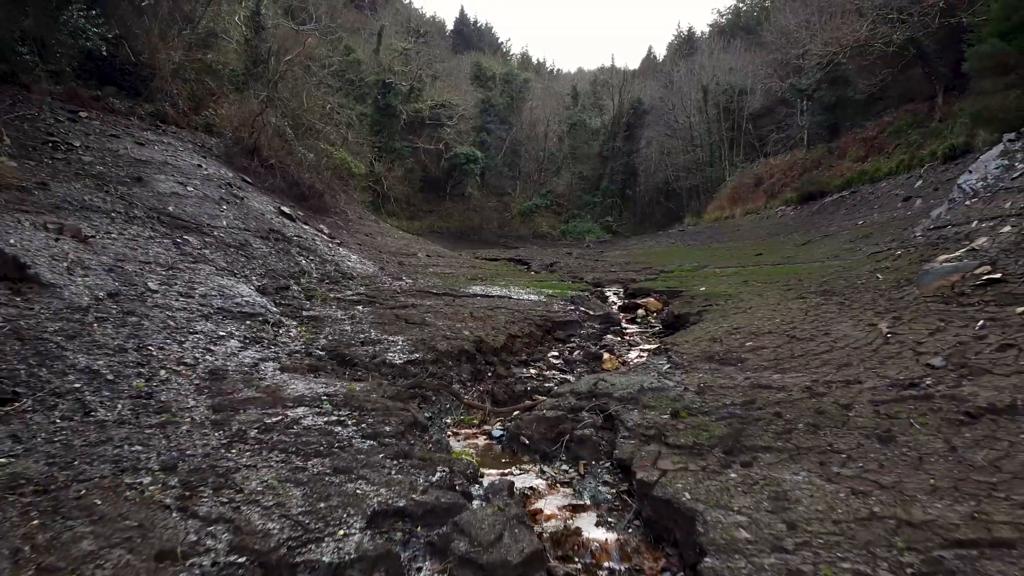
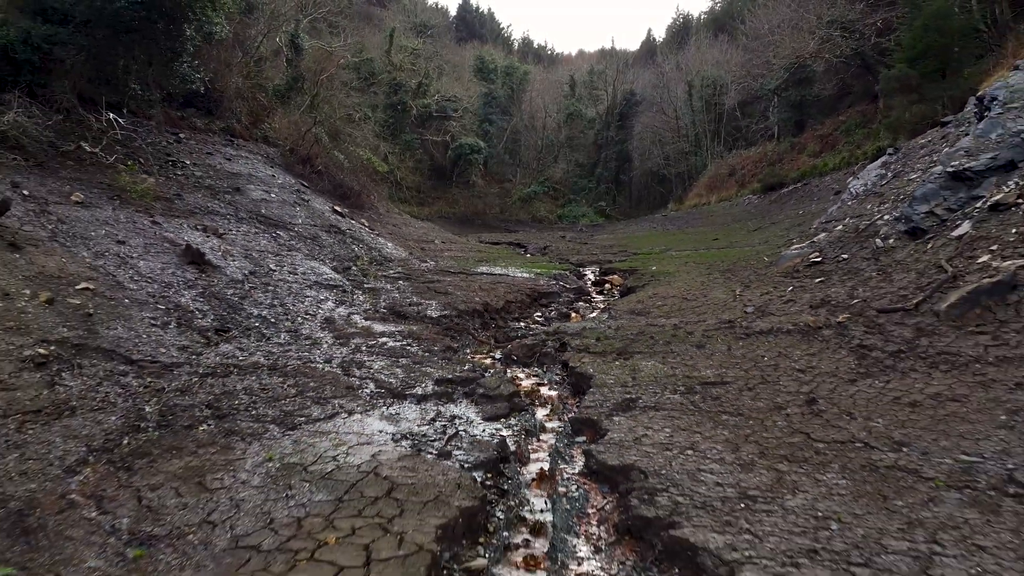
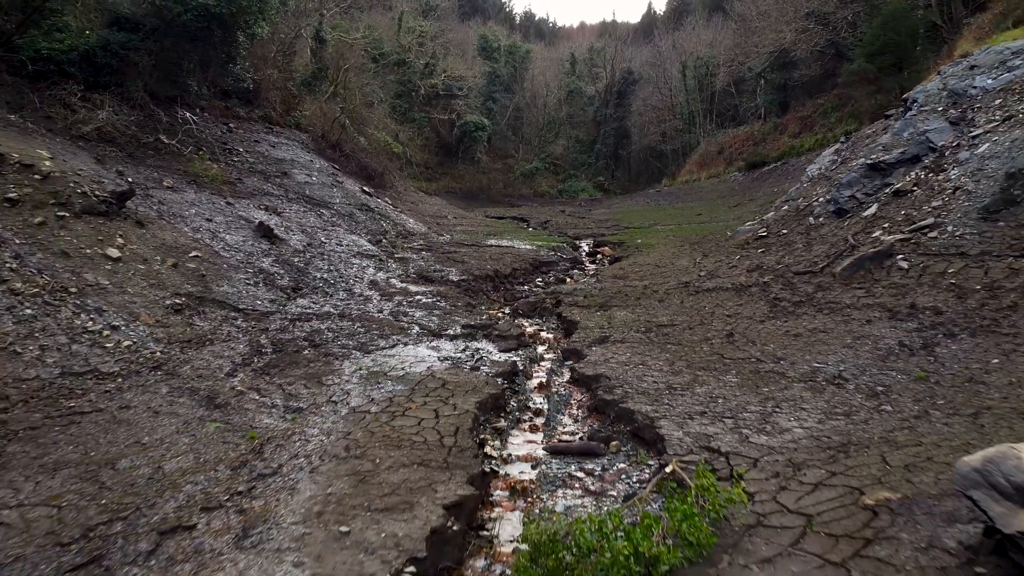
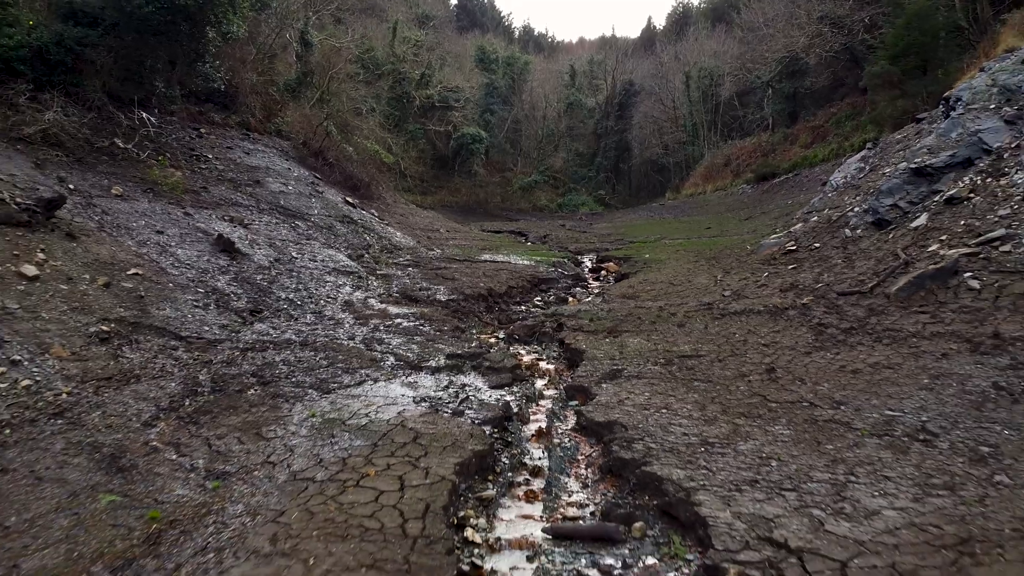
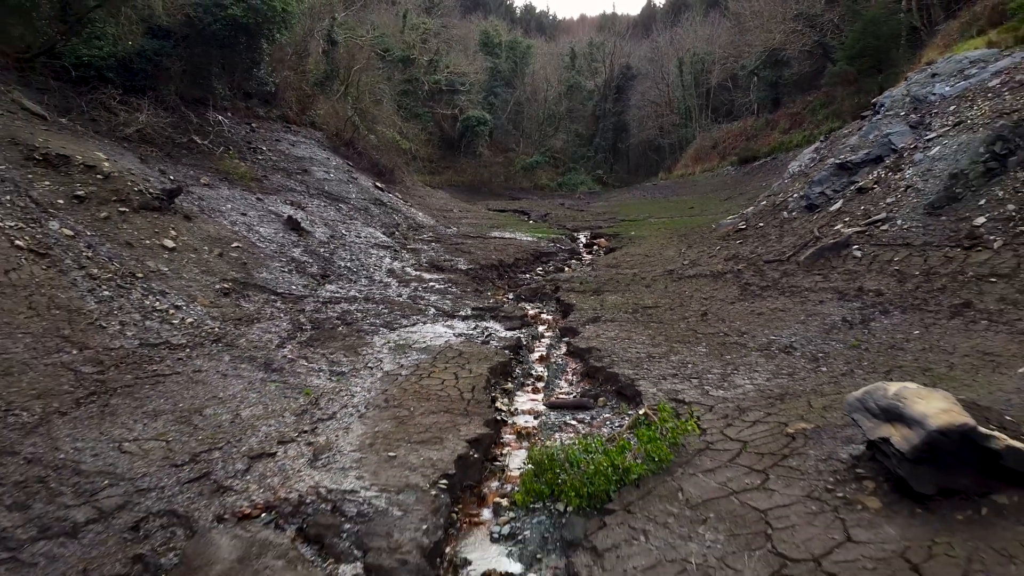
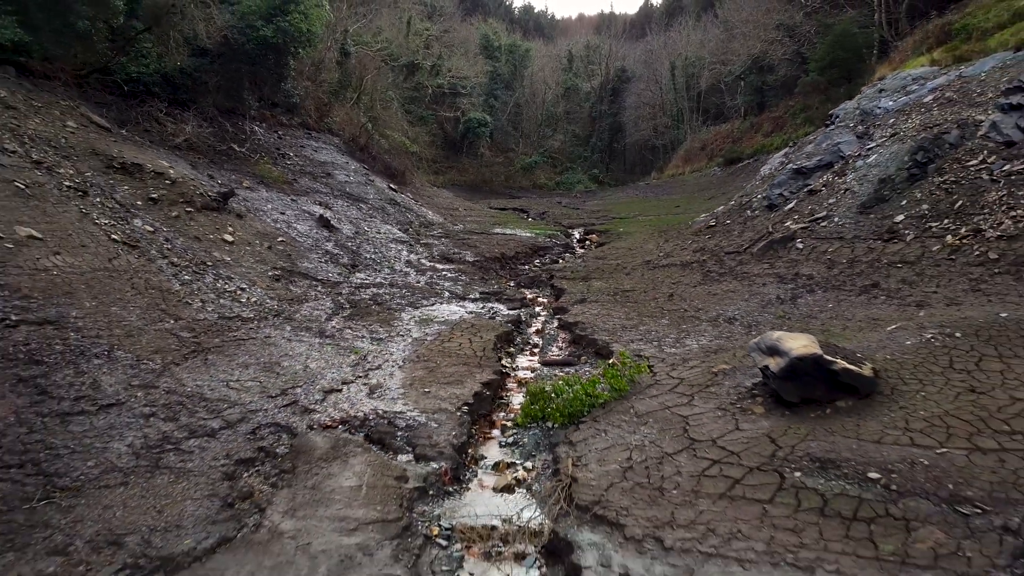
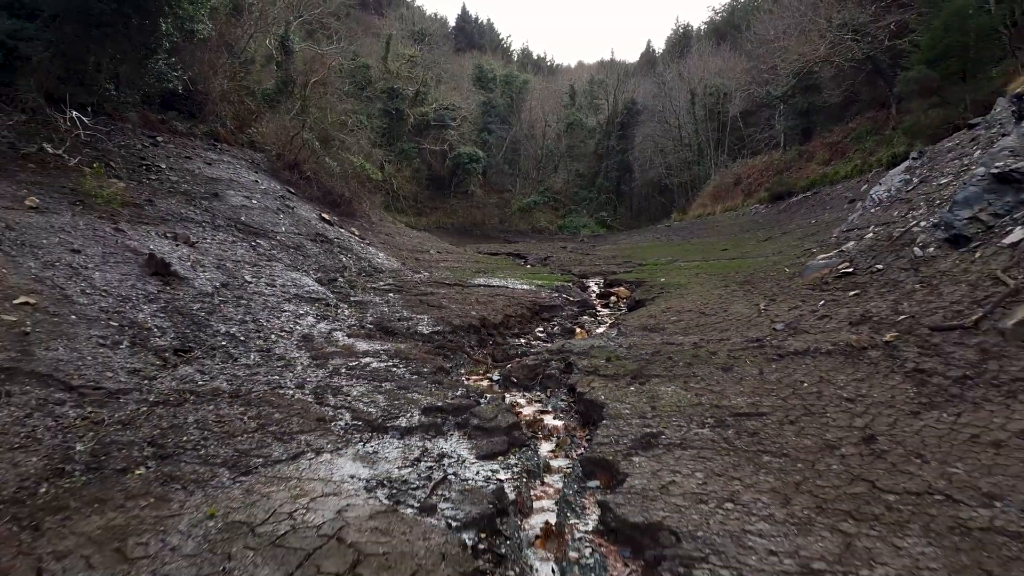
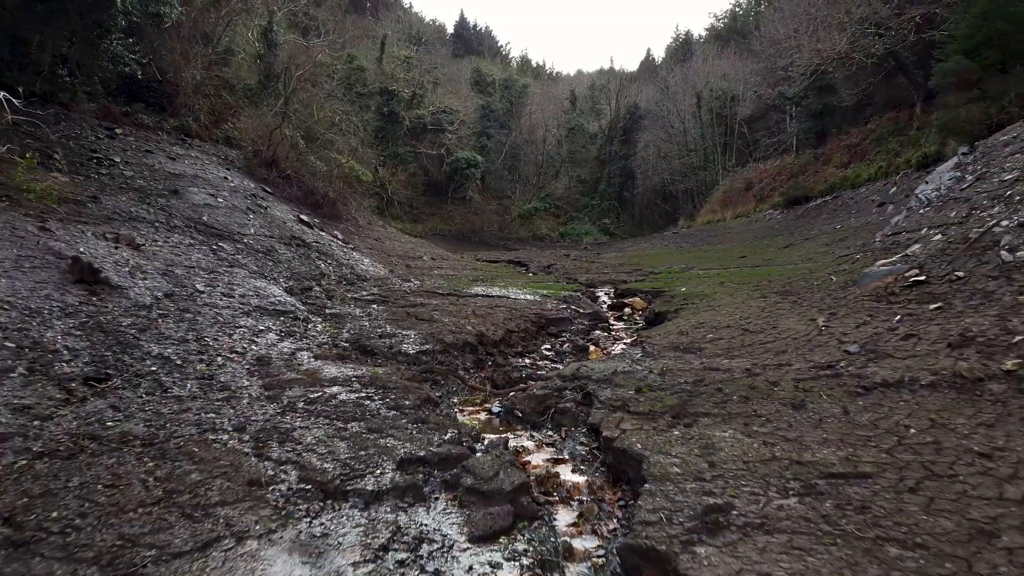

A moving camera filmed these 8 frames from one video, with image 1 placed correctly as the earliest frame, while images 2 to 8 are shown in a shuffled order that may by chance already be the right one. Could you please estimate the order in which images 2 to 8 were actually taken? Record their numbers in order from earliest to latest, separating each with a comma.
8, 7, 2, 4, 3, 5, 6
